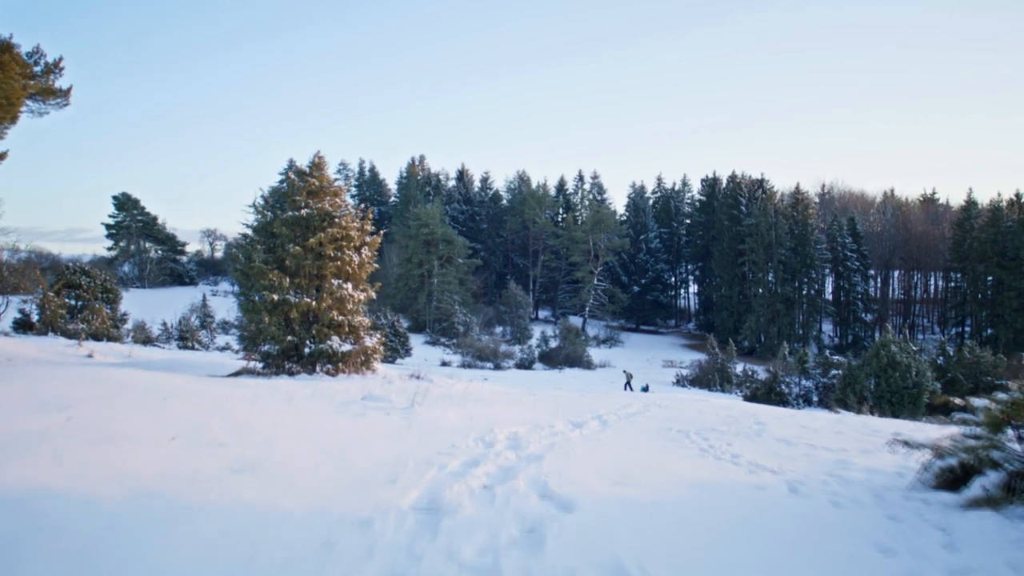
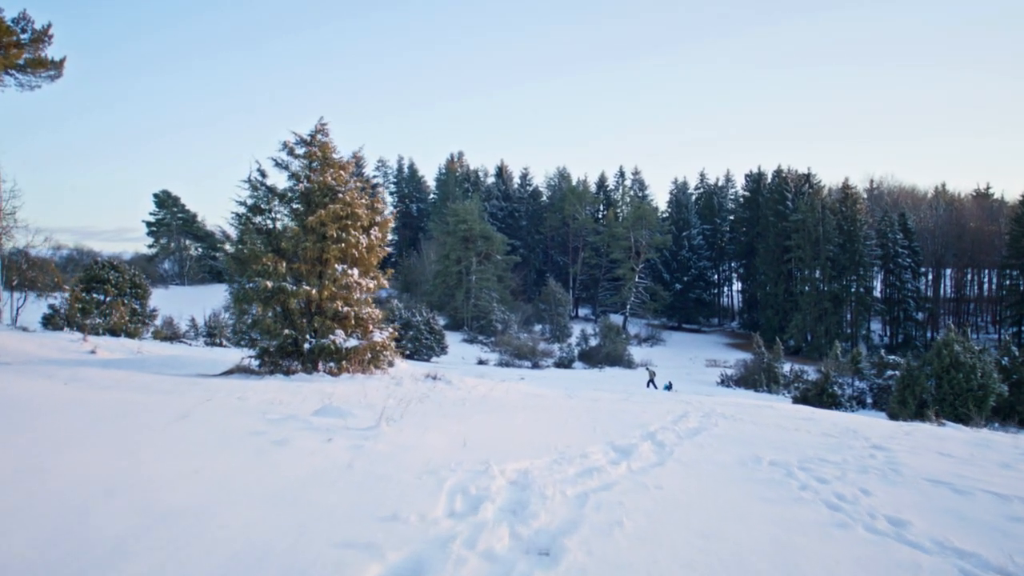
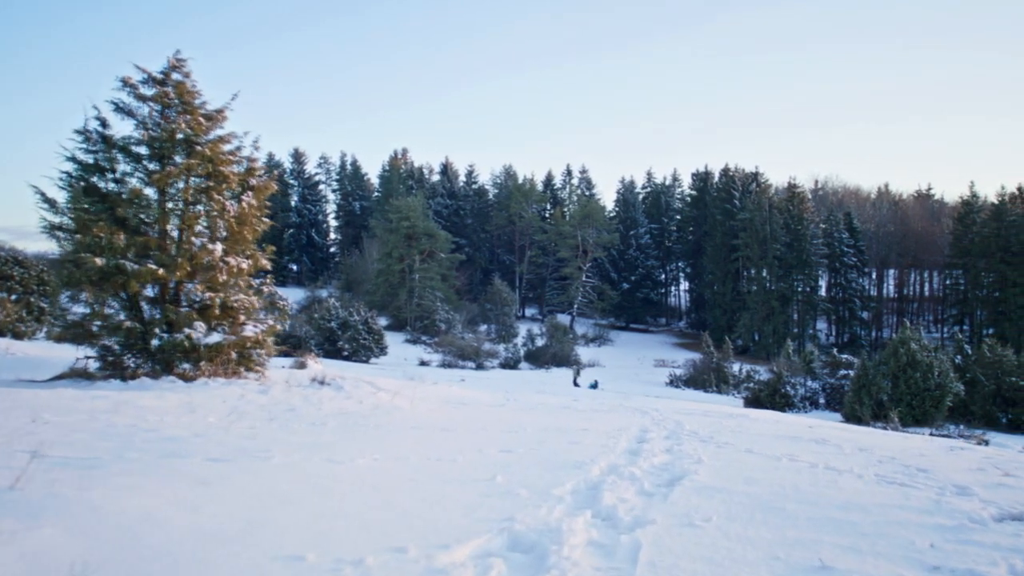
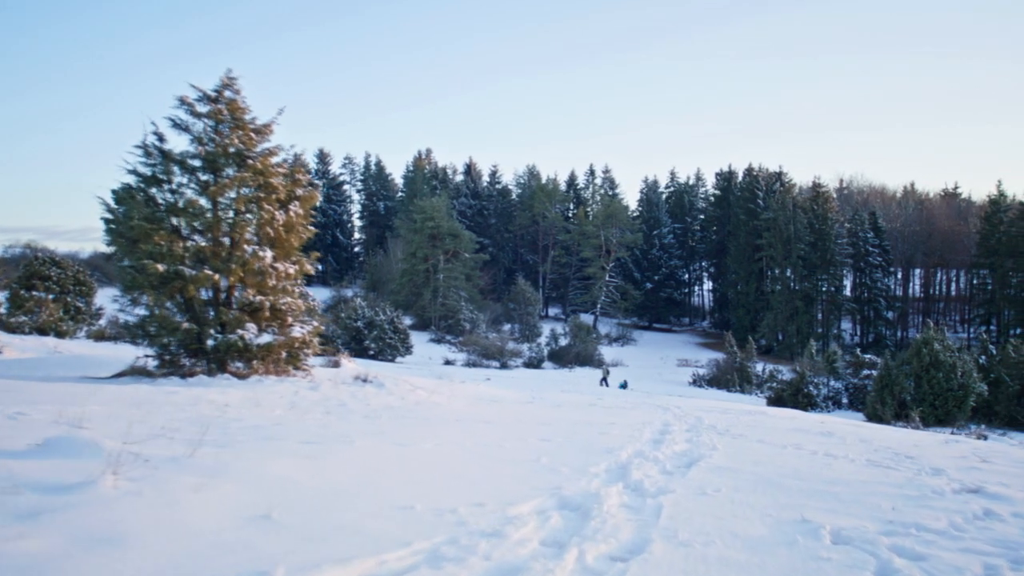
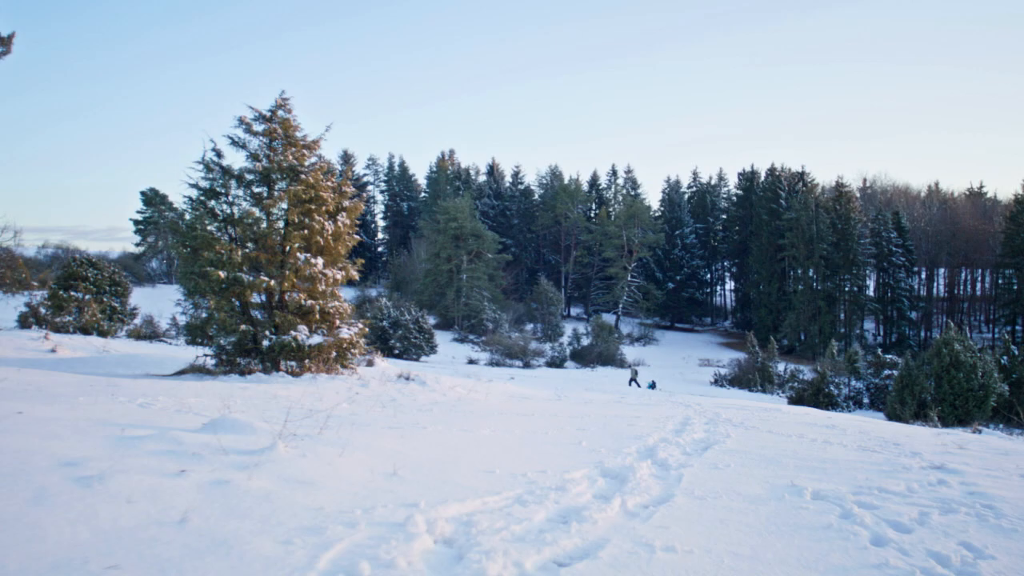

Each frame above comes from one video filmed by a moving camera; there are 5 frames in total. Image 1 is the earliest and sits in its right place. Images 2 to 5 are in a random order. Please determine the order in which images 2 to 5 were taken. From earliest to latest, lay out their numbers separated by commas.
2, 5, 4, 3
